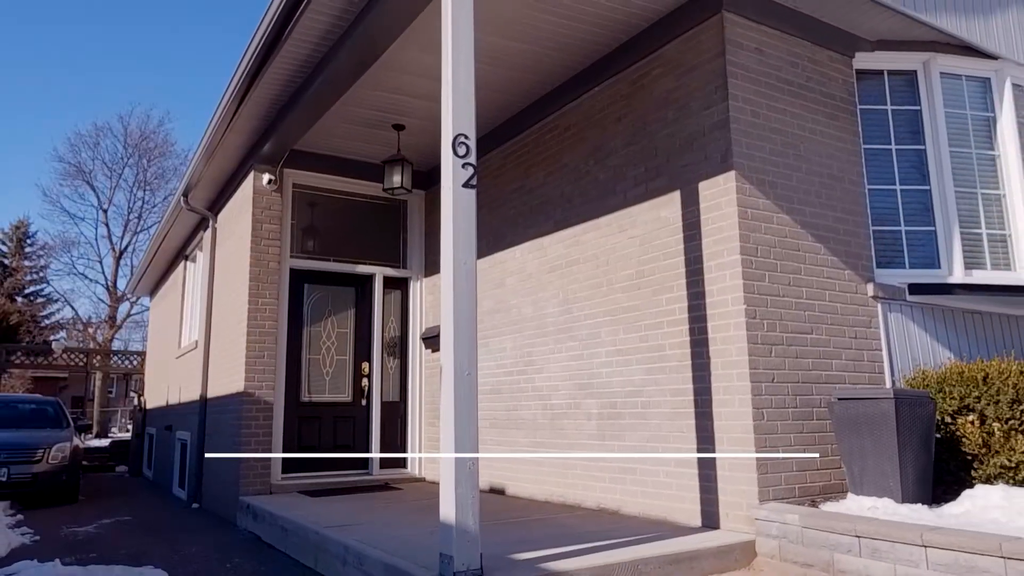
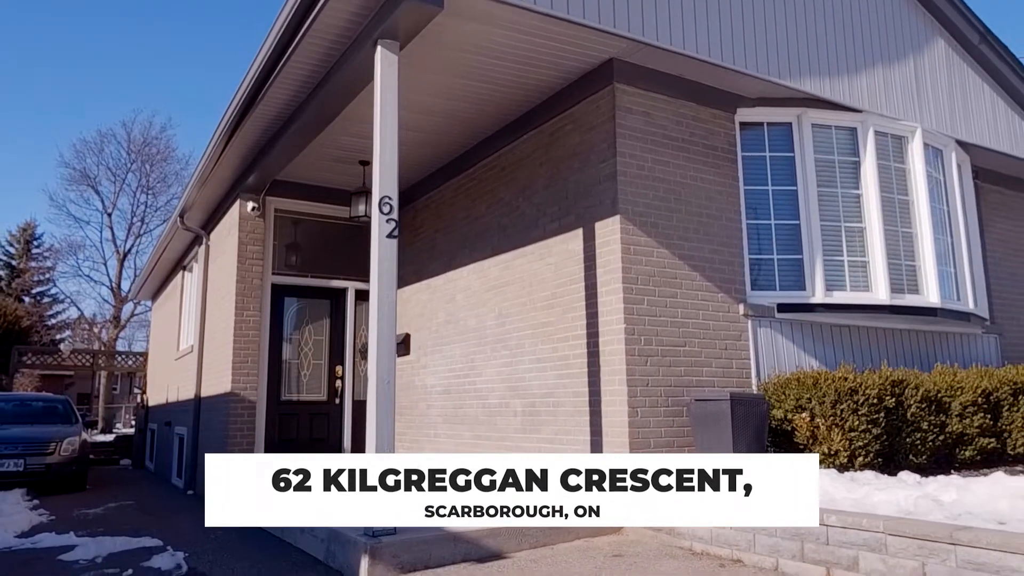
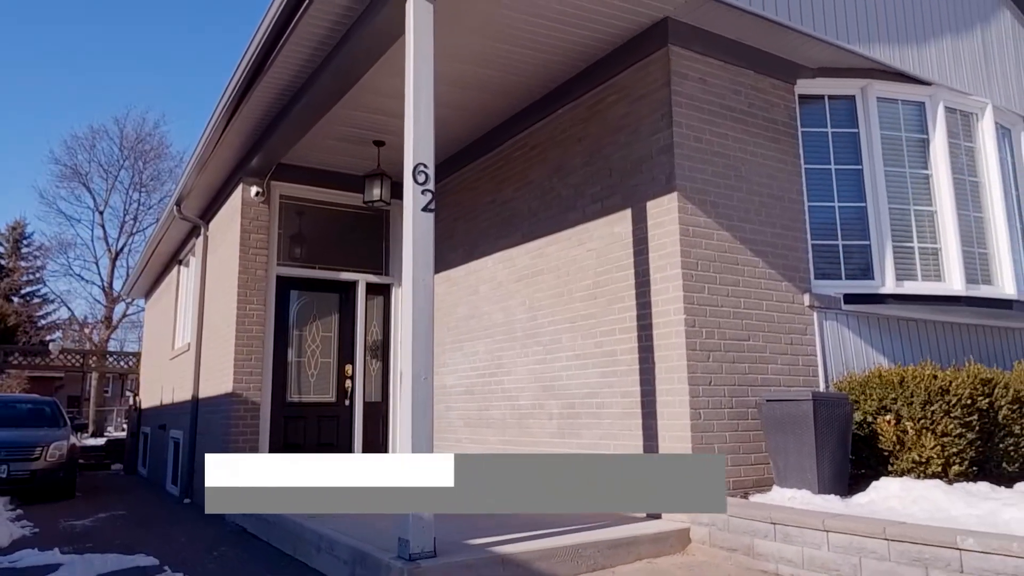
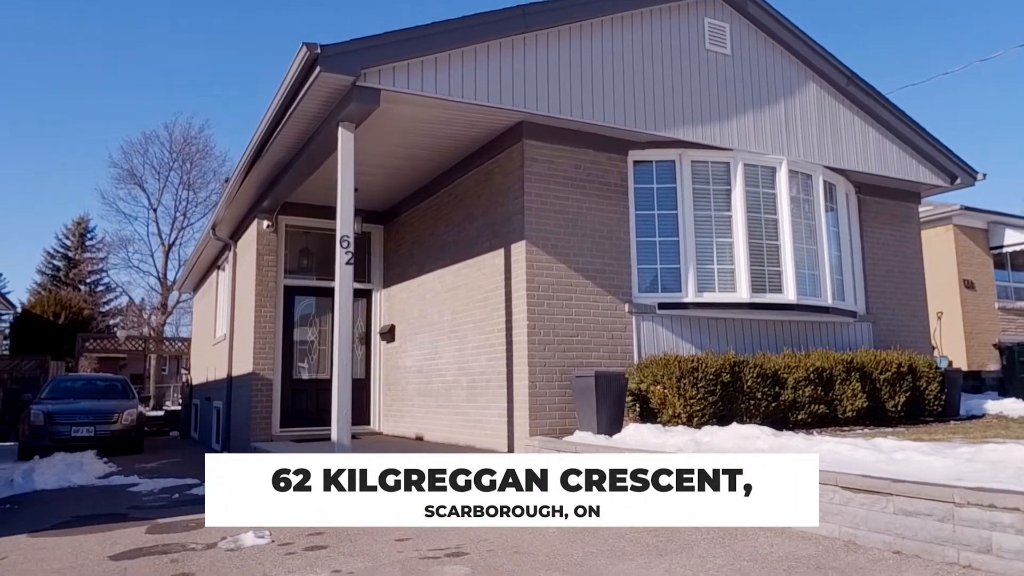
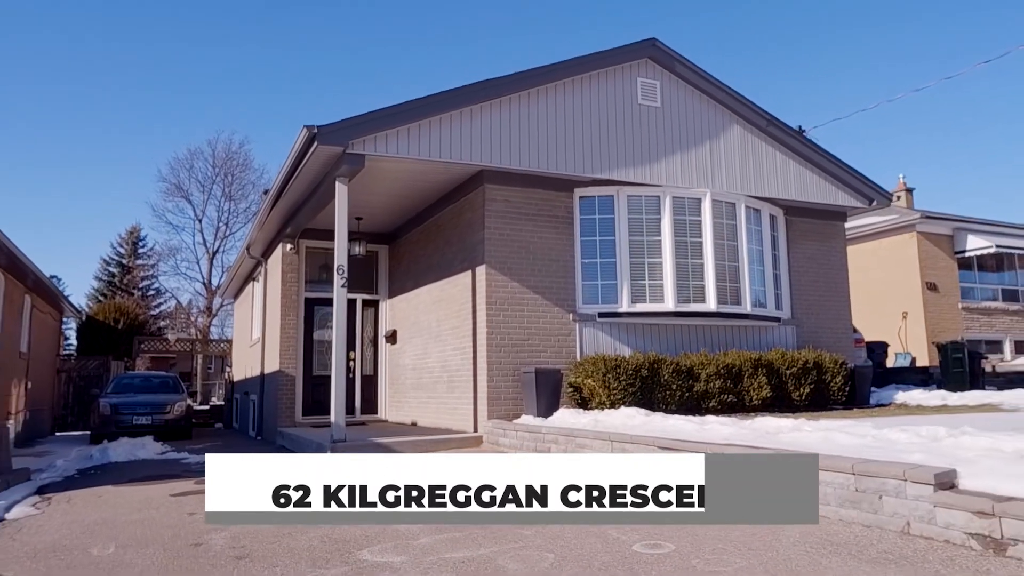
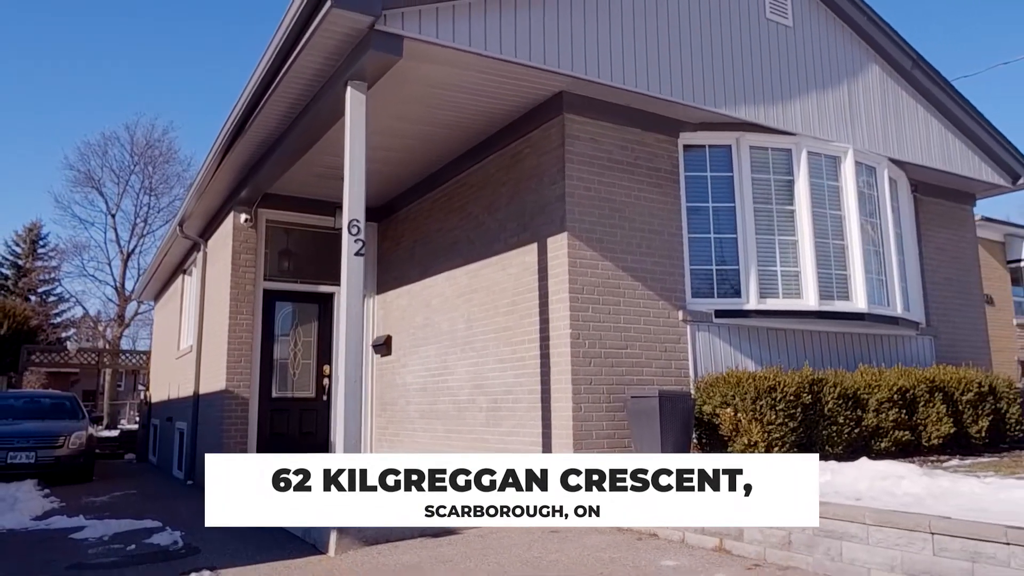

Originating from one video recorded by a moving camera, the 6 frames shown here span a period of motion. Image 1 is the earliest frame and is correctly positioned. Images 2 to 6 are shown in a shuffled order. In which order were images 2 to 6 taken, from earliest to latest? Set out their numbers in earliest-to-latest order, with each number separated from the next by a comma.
3, 2, 6, 4, 5
